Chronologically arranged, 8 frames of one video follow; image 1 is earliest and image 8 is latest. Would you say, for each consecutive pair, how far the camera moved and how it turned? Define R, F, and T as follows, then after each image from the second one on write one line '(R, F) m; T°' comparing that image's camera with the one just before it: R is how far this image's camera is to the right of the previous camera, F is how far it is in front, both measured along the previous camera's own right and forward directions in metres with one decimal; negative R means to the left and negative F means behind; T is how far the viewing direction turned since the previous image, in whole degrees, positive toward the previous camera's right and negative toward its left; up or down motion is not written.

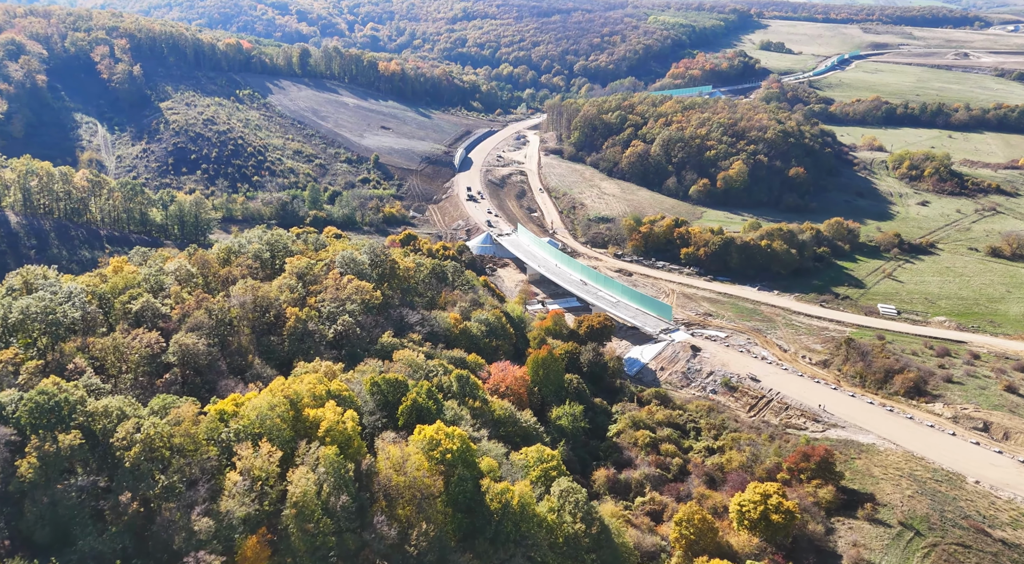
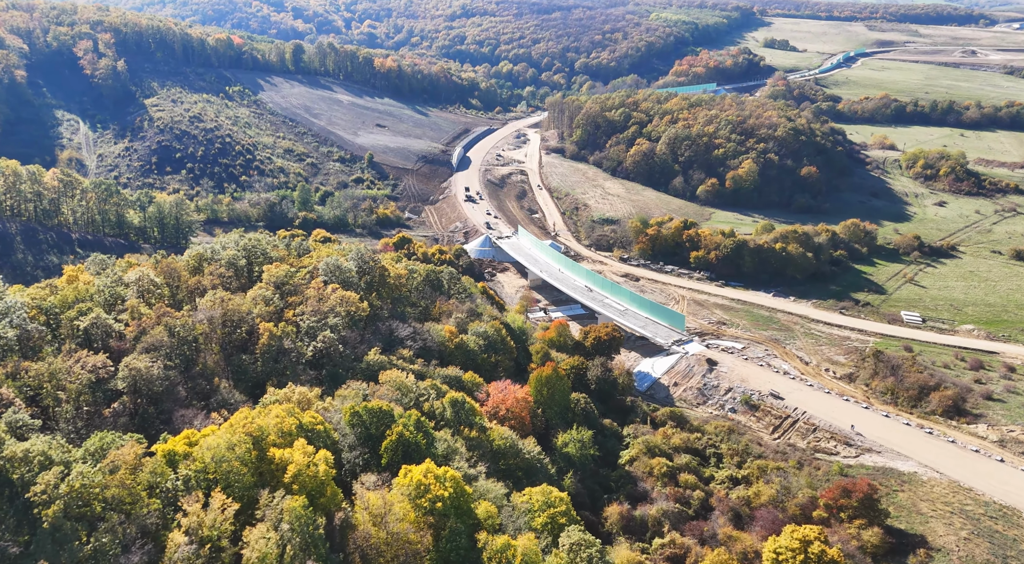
(-0.1, +6.1) m; 0°
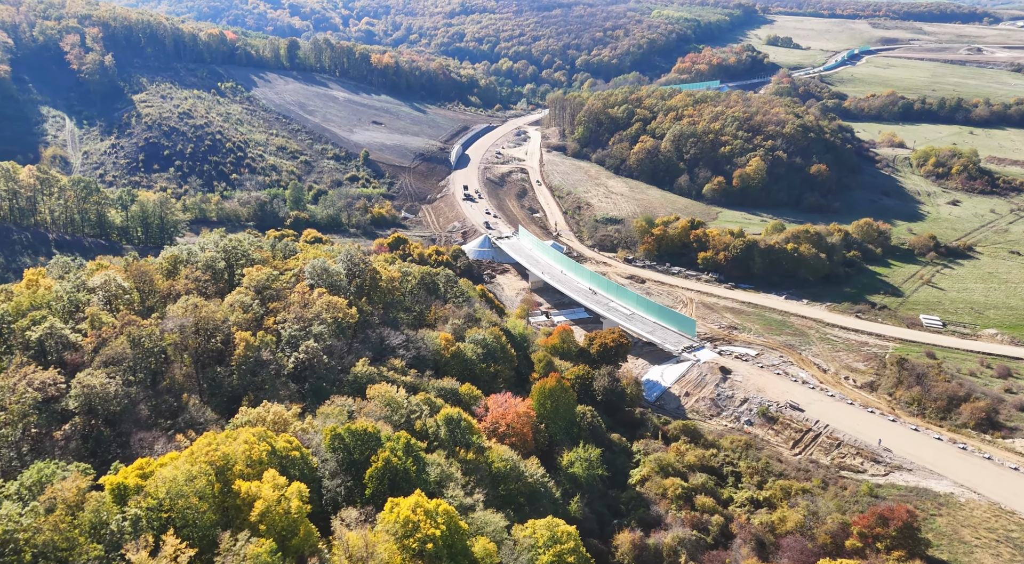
(-0.1, +4.4) m; 0°
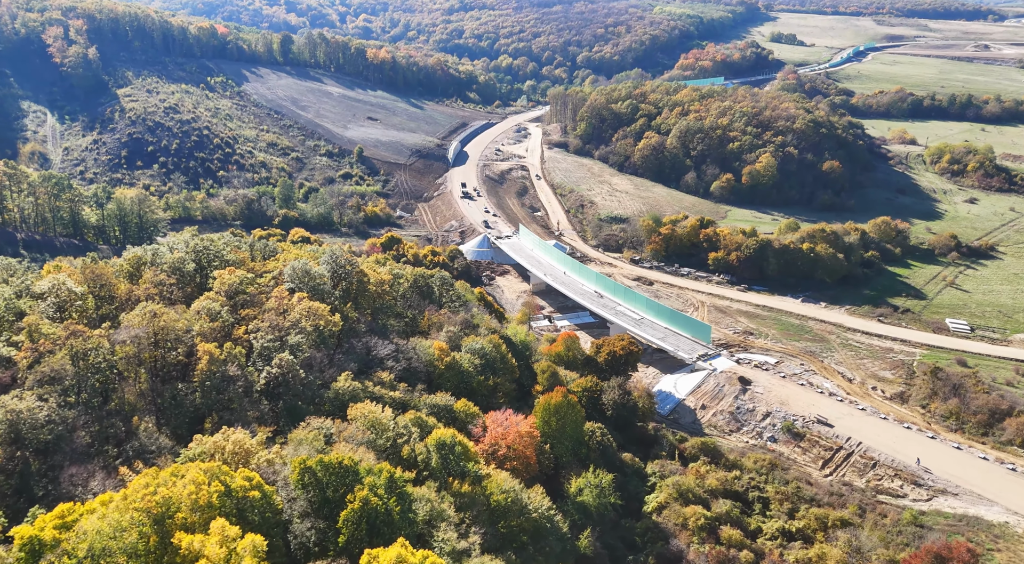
(-0.1, +5.5) m; 0°
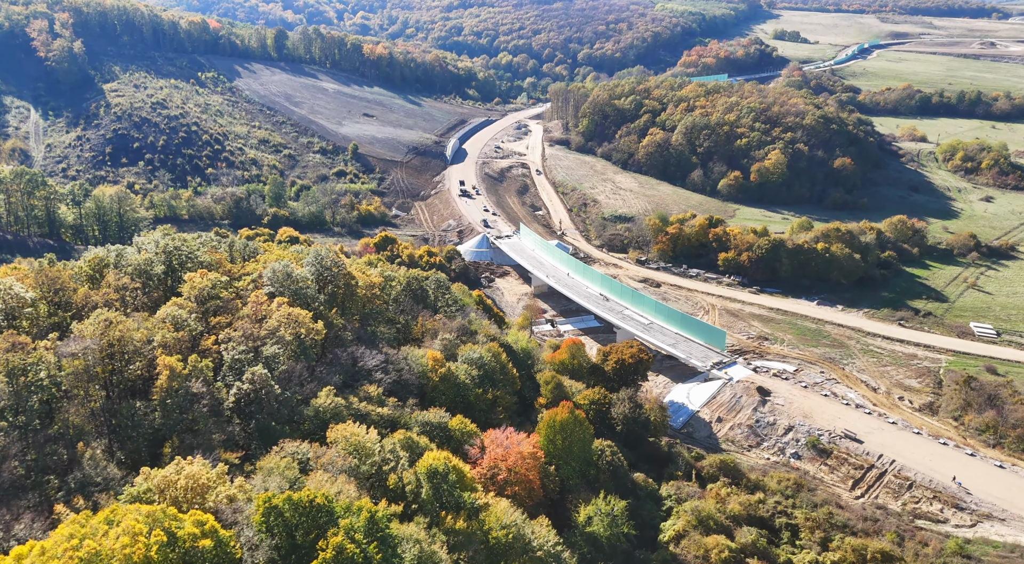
(-0.1, +4.6) m; 0°
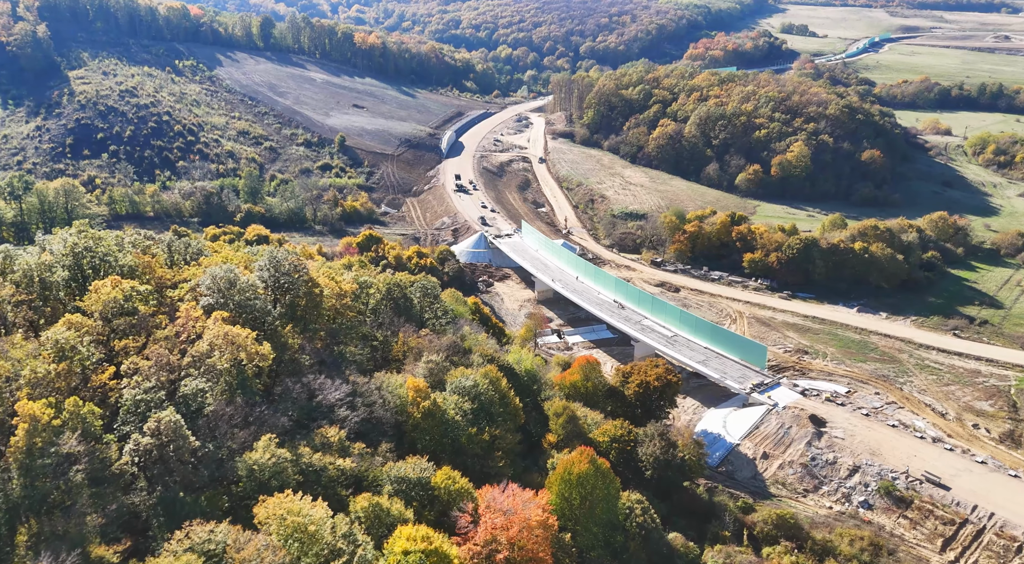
(-0.1, +10.0) m; 0°
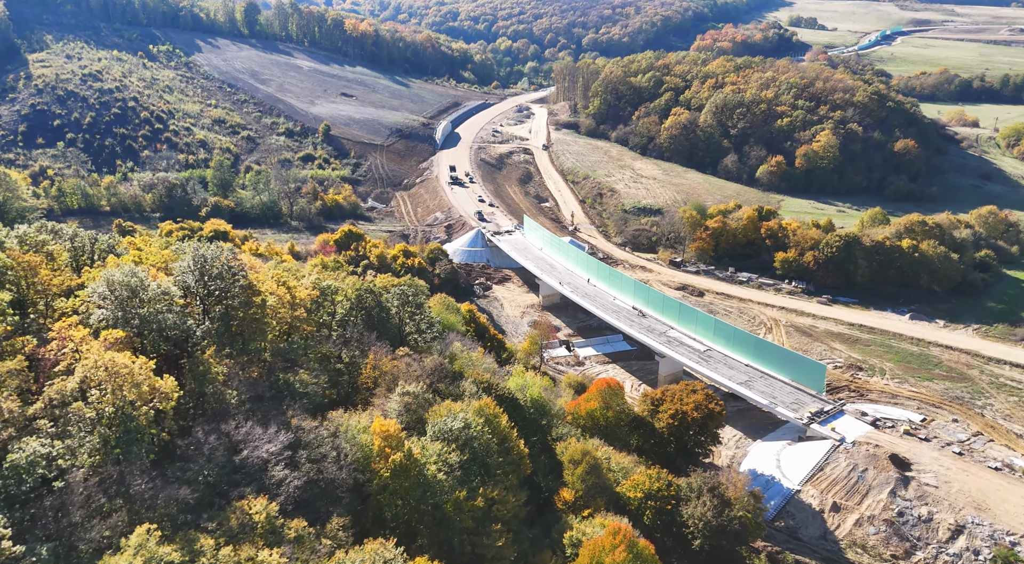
(-0.1, +10.0) m; 0°
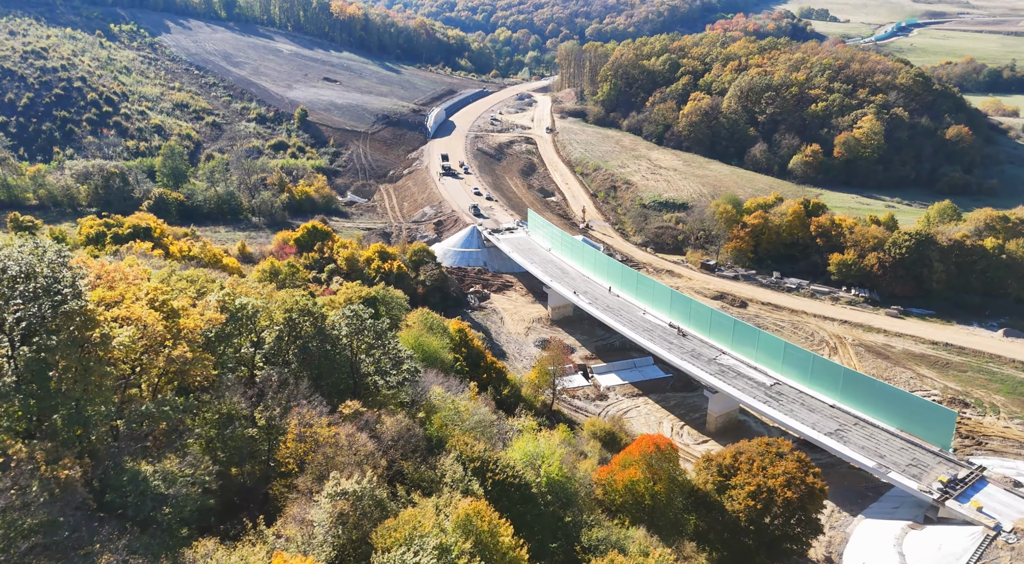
(-0.2, +12.6) m; 0°
